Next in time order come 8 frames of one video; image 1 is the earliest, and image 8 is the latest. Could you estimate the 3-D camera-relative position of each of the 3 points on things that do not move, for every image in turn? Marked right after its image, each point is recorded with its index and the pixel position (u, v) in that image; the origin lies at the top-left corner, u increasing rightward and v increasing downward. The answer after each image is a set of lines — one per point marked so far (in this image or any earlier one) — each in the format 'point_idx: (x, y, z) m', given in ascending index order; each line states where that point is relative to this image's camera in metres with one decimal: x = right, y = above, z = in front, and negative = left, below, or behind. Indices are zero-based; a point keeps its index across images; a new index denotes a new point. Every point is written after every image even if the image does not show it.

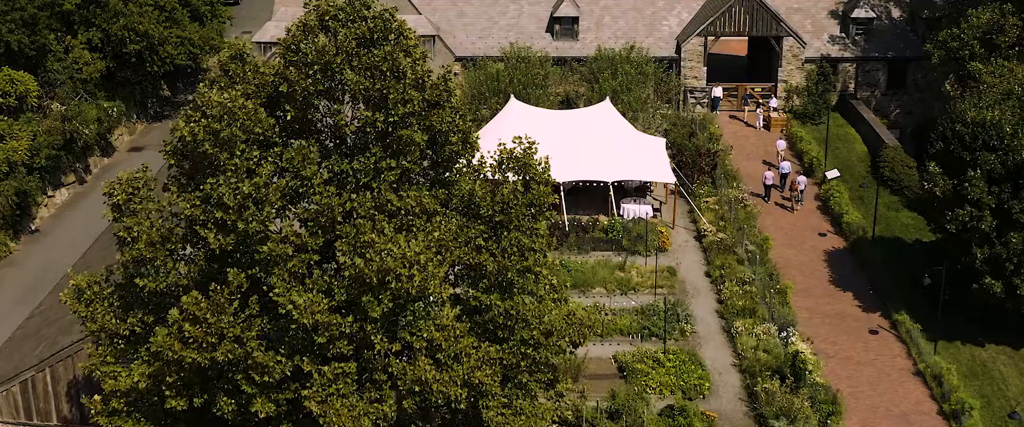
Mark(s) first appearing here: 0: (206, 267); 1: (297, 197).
0: (-4.6, -0.8, +15.9) m
1: (-3.4, +0.1, +16.0) m
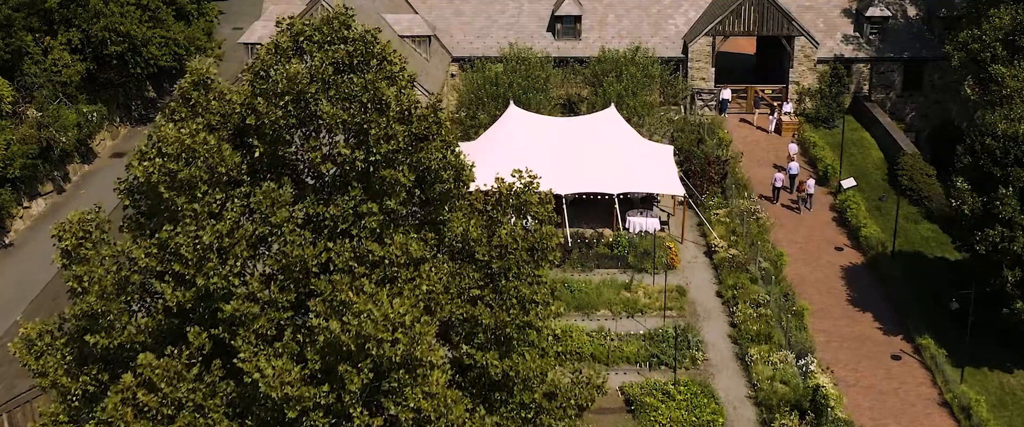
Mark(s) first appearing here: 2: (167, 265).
0: (-4.6, -1.4, +14.1) m
1: (-3.4, -0.5, +14.2) m
2: (-4.7, -0.8, +14.2) m
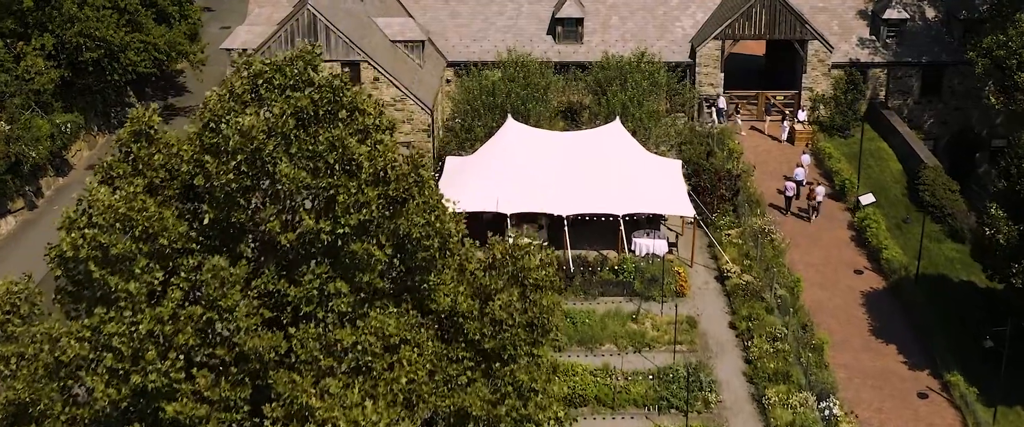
0: (-4.7, -2.3, +12.1) m
1: (-3.4, -1.4, +12.2) m
2: (-4.8, -1.6, +12.1) m
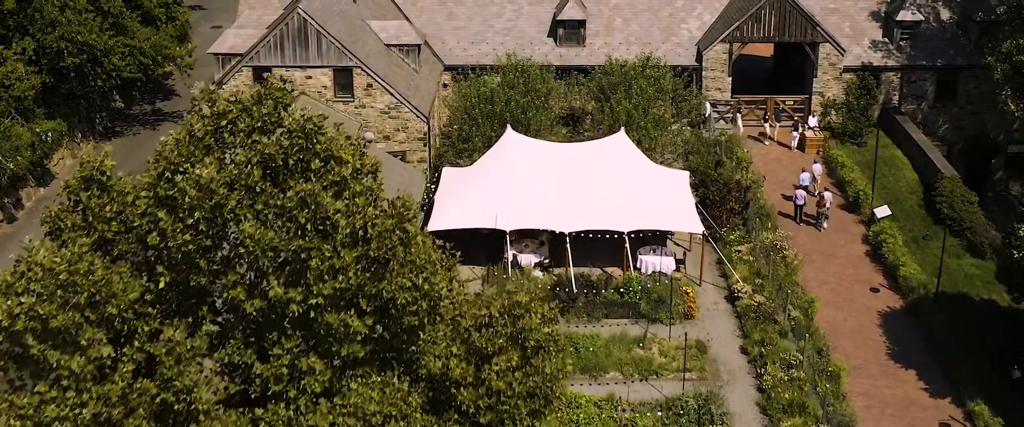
0: (-4.7, -2.9, +10.7) m
1: (-3.4, -2.0, +10.7) m
2: (-4.8, -2.2, +10.7) m
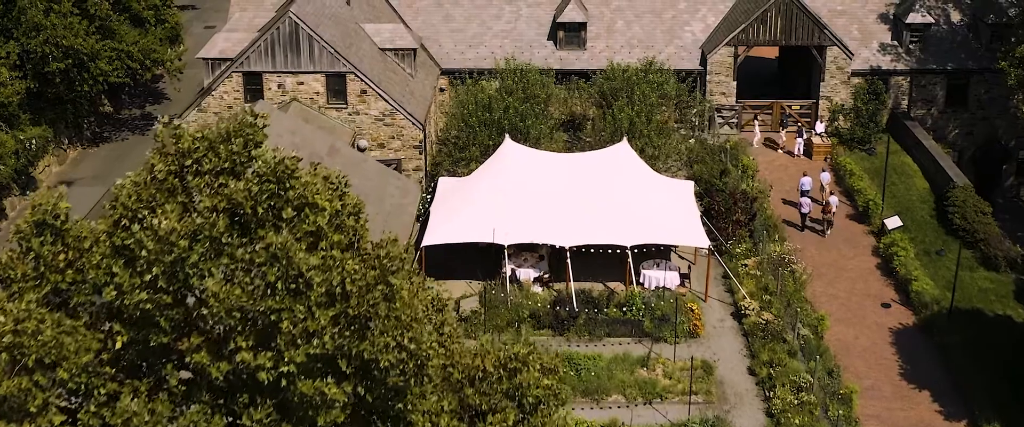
0: (-4.8, -3.3, +9.6) m
1: (-3.5, -2.4, +9.7) m
2: (-4.8, -2.7, +9.7) m
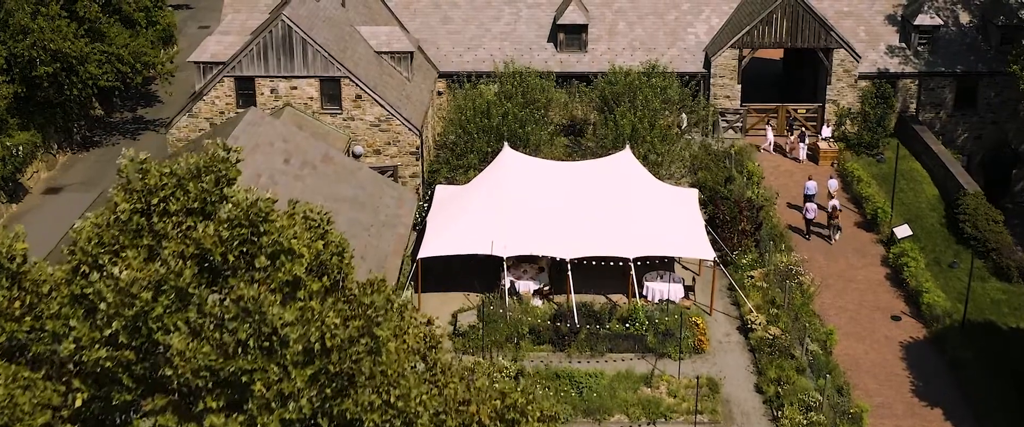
0: (-4.8, -3.7, +8.8) m
1: (-3.5, -2.8, +8.9) m
2: (-4.8, -3.0, +8.8) m
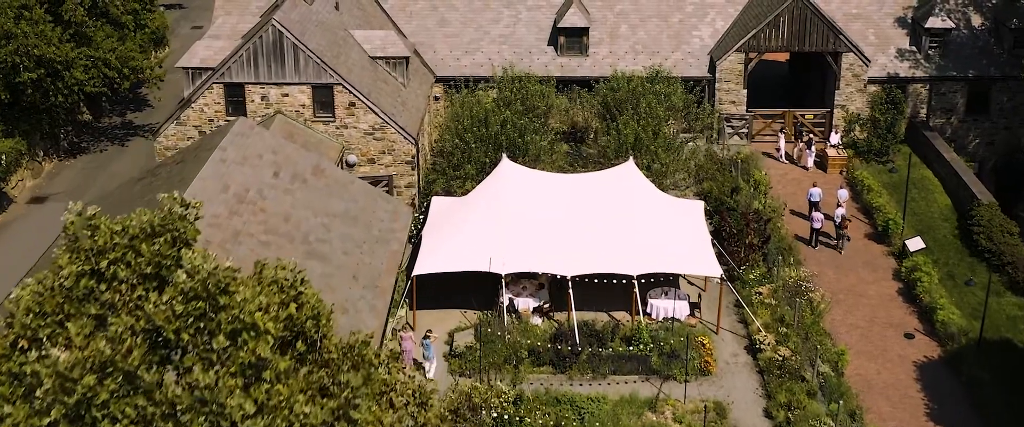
0: (-4.8, -4.2, +7.8) m
1: (-3.5, -3.2, +7.9) m
2: (-4.9, -3.5, +7.8) m
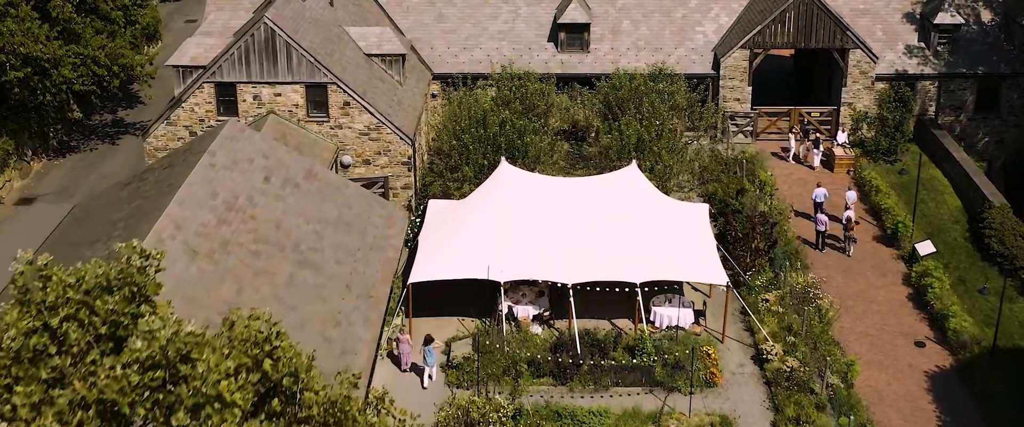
0: (-4.8, -4.5, +7.1) m
1: (-3.5, -3.6, +7.1) m
2: (-4.9, -3.8, +7.1) m
